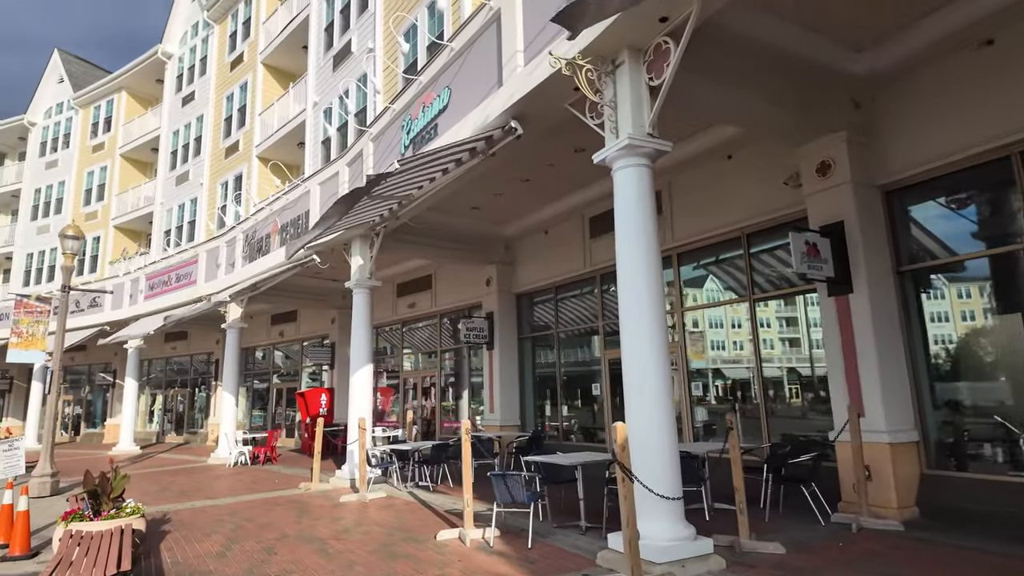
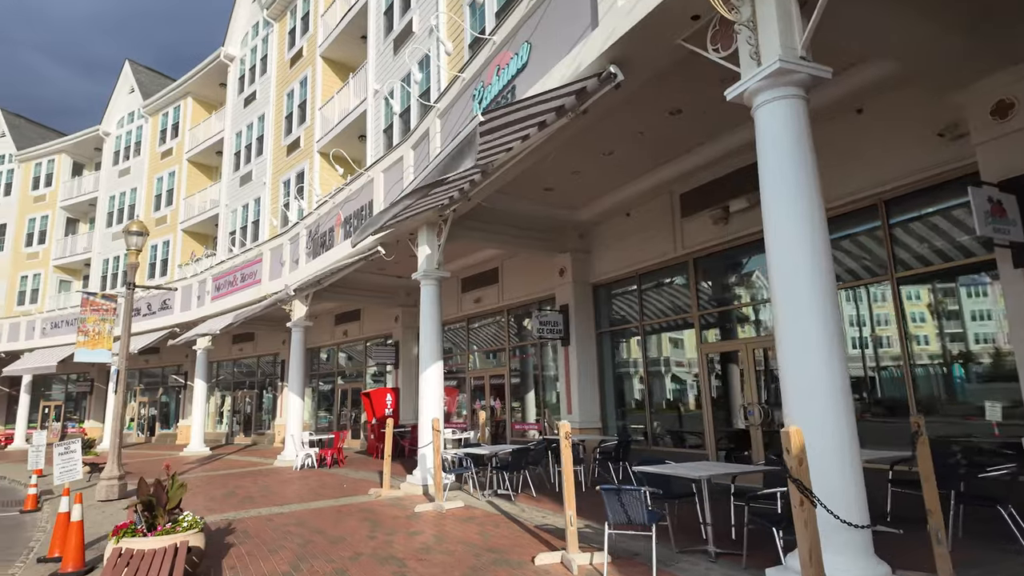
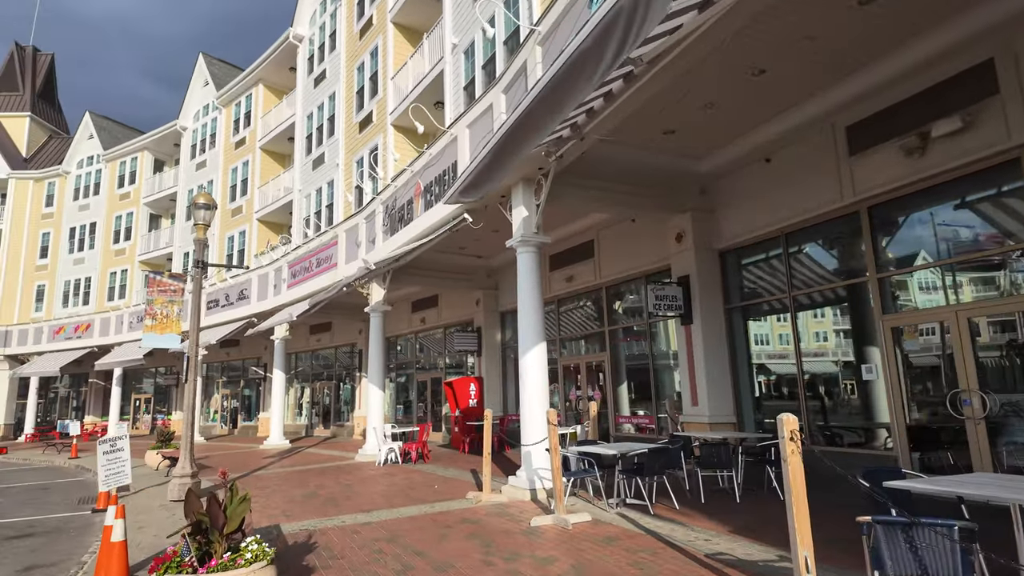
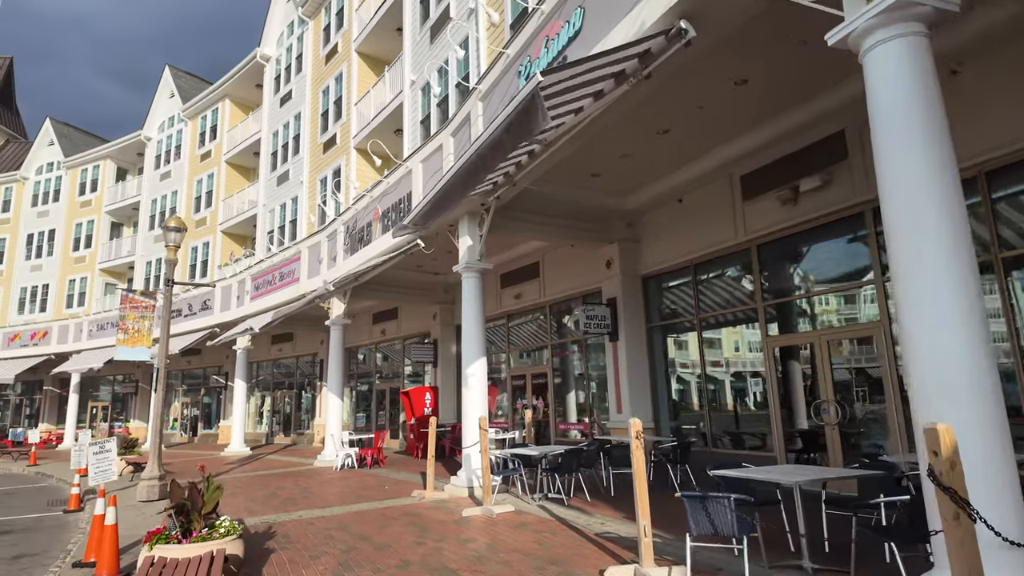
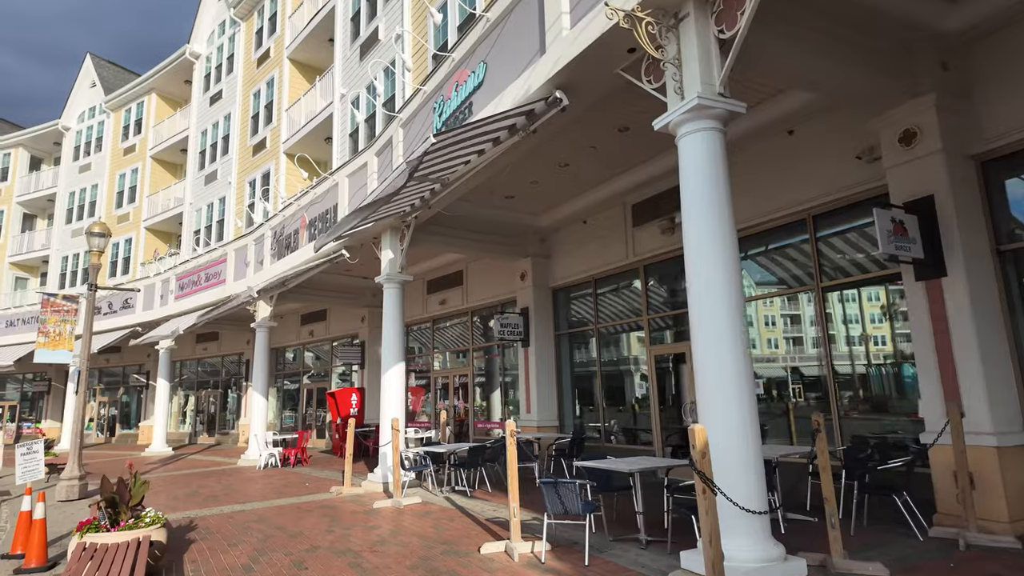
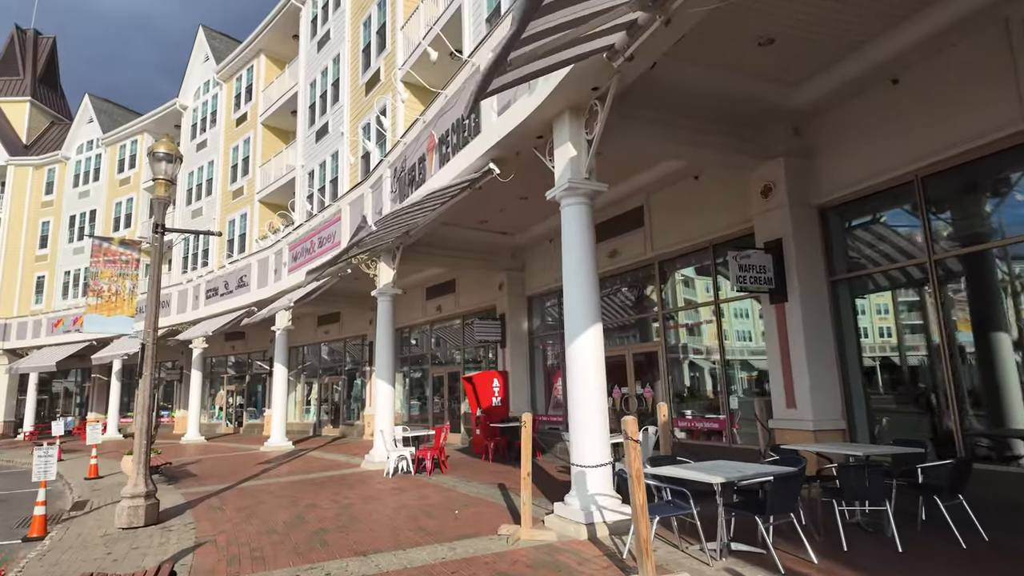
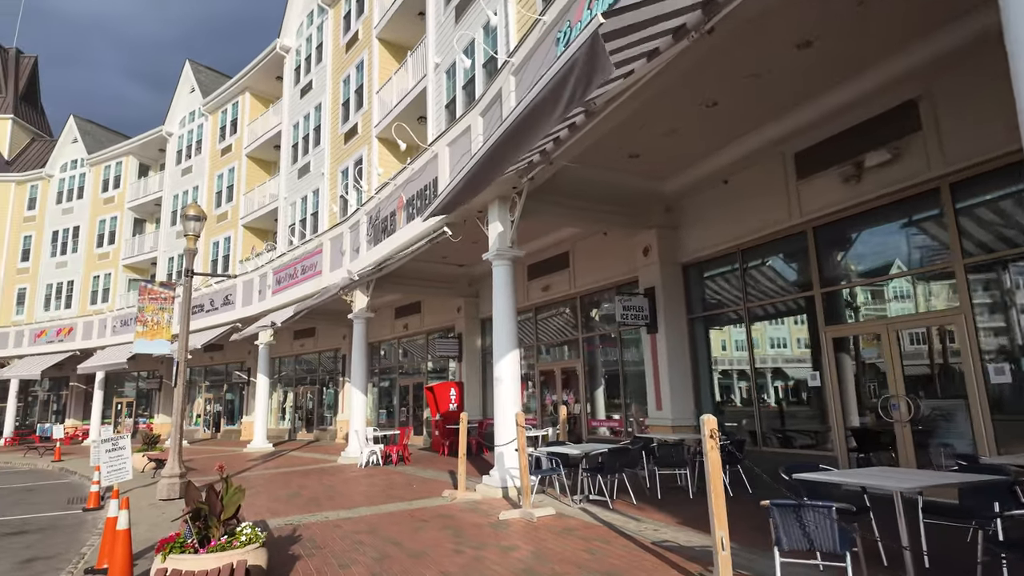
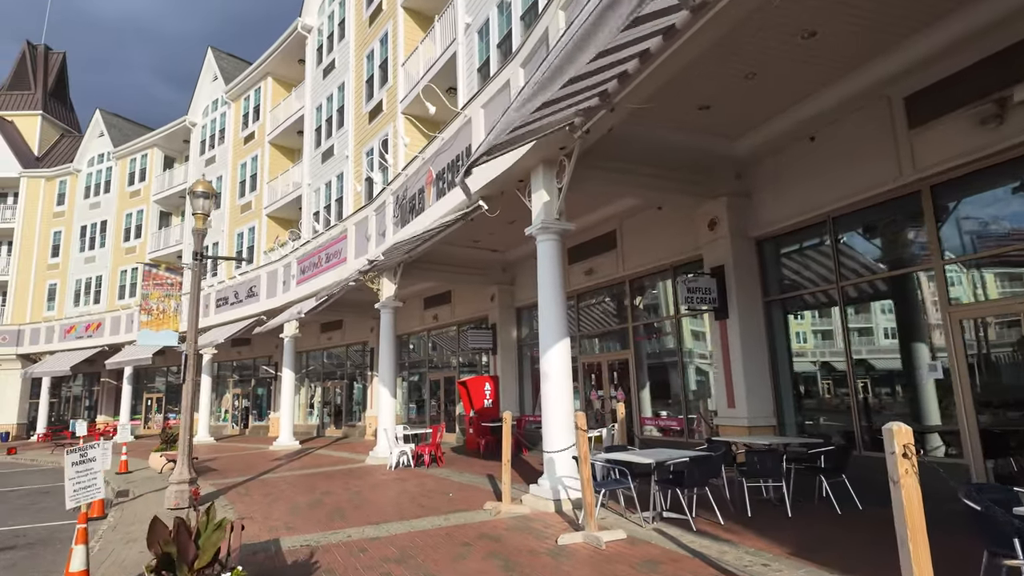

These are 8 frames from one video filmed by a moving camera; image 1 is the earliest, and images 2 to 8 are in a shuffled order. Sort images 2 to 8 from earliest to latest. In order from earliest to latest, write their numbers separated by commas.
5, 2, 4, 7, 3, 8, 6
